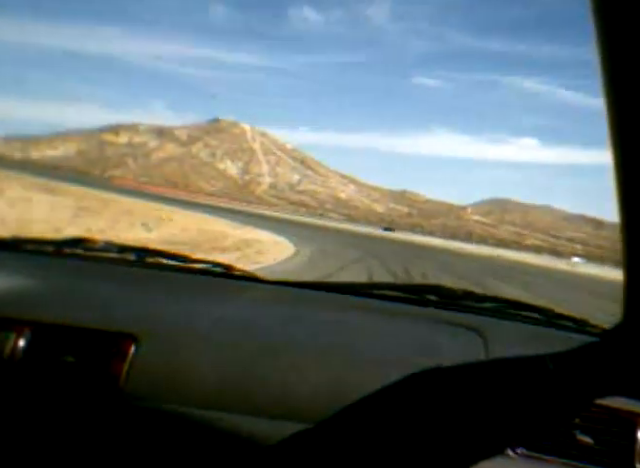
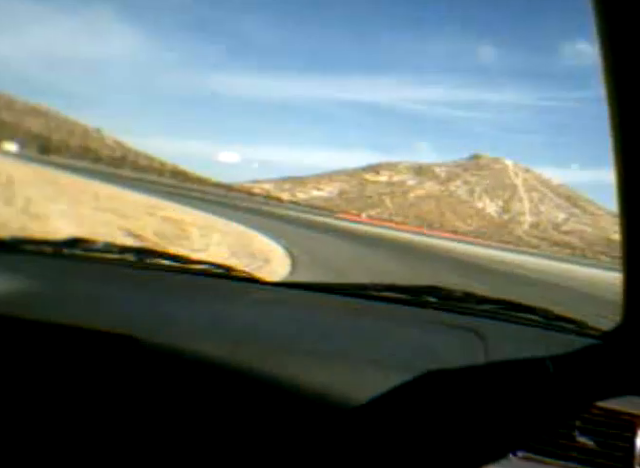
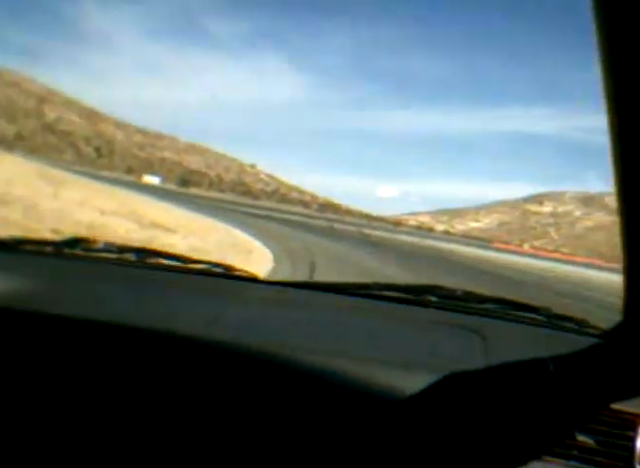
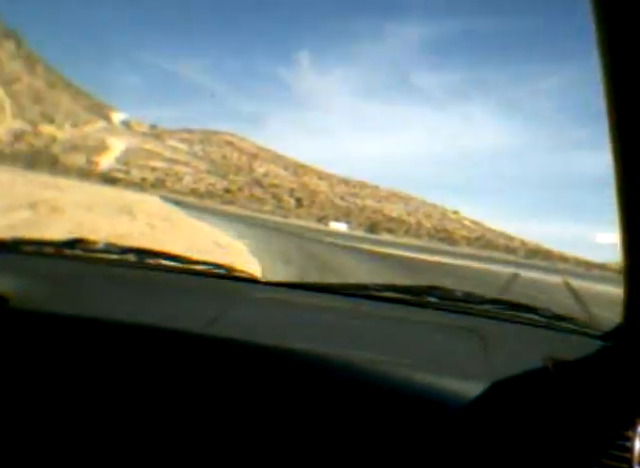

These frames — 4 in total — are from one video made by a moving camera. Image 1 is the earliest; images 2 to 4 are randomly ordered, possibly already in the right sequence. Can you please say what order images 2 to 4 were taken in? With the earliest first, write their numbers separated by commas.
2, 3, 4
